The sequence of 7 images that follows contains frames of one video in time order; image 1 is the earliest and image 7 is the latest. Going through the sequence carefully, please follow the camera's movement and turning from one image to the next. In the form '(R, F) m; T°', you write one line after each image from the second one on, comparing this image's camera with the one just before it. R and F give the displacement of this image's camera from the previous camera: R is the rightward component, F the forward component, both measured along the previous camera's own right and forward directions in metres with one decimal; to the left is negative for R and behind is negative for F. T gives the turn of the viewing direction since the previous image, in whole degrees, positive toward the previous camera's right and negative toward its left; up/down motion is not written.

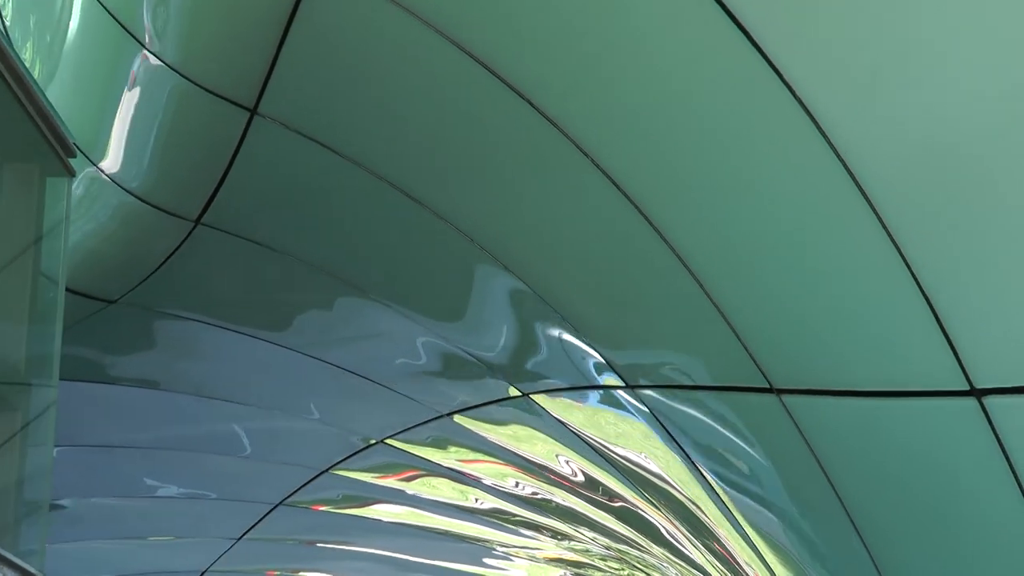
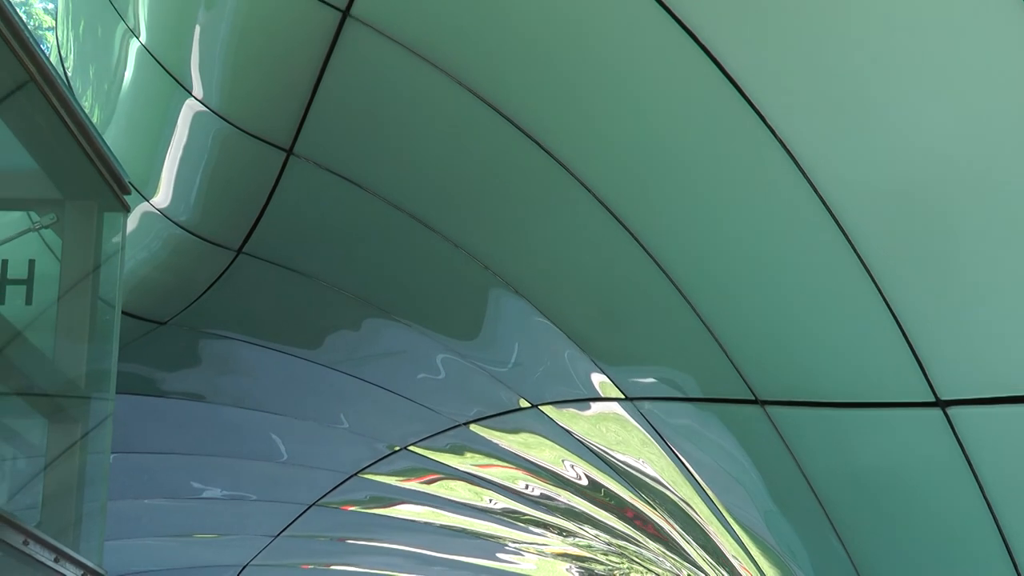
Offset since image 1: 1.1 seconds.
(0.0, -0.8) m; -1°
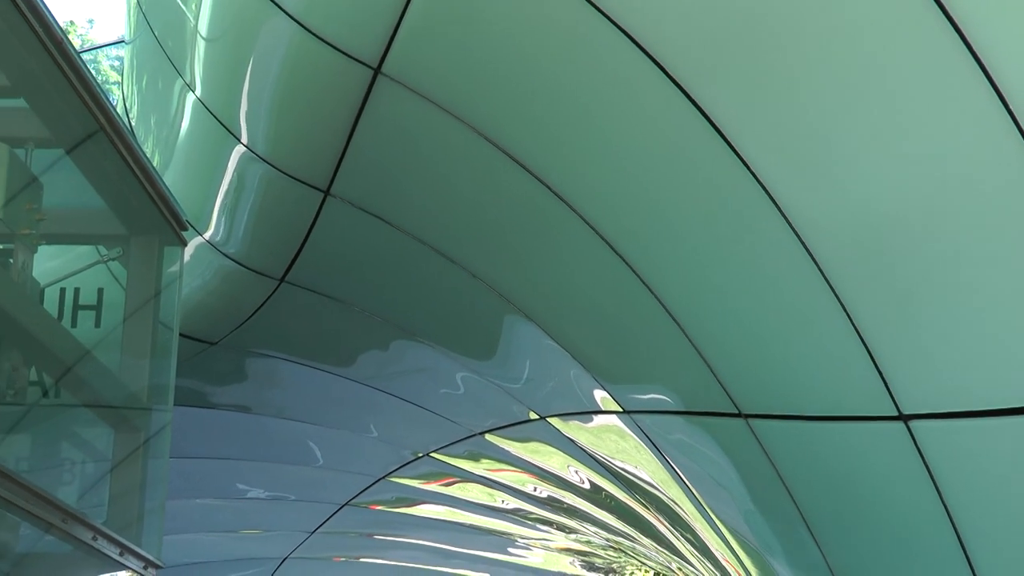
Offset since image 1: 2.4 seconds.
(0.0, -1.0) m; -1°
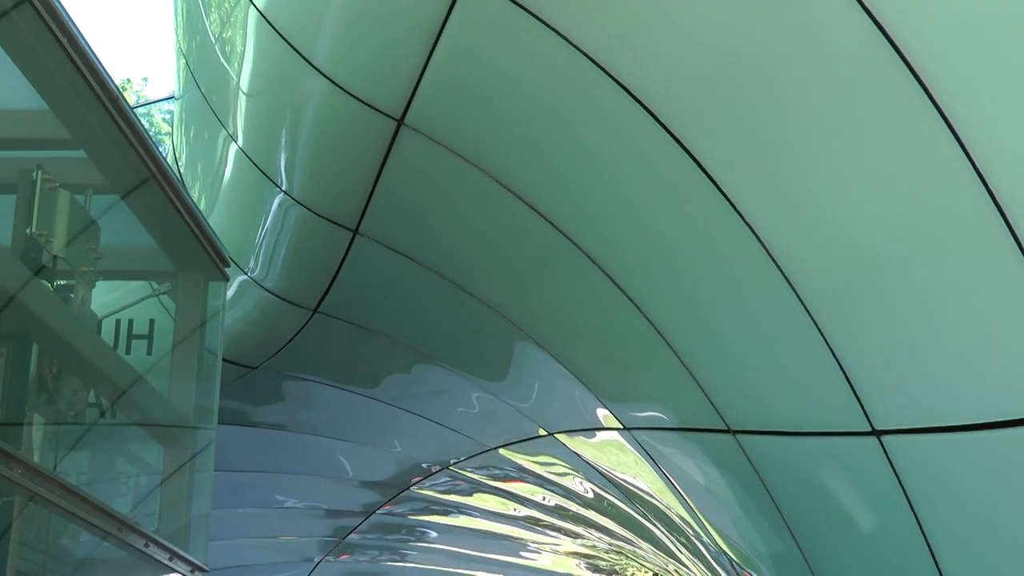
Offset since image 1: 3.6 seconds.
(0.0, -1.0) m; 0°
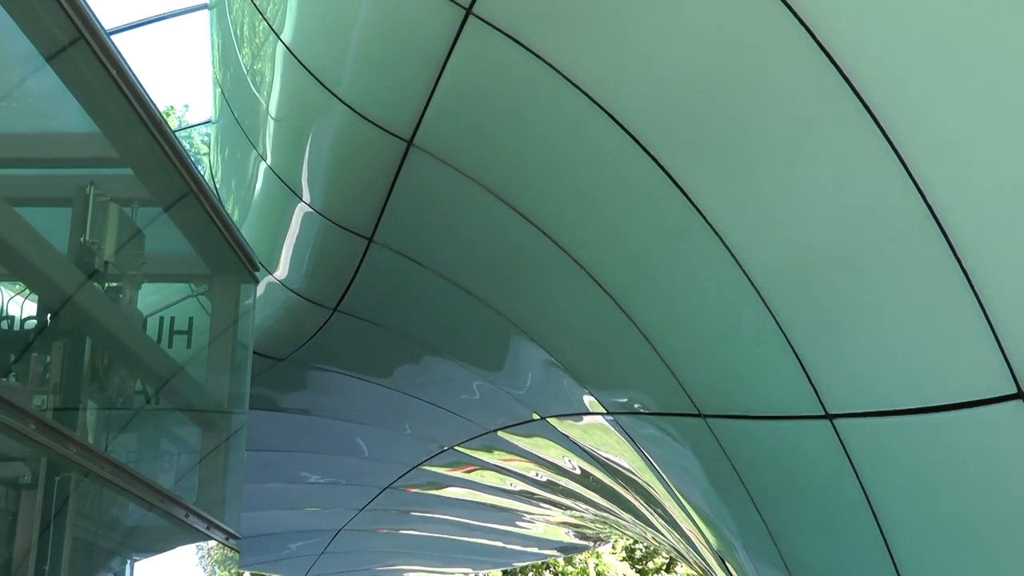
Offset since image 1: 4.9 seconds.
(+0.1, -1.3) m; 0°
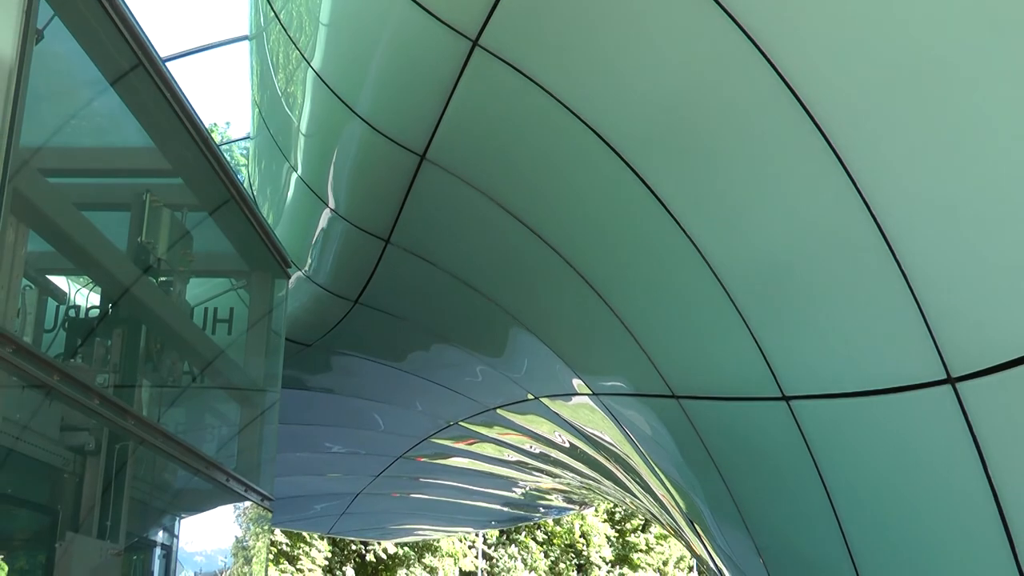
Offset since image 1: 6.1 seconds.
(+0.4, -1.6) m; -2°
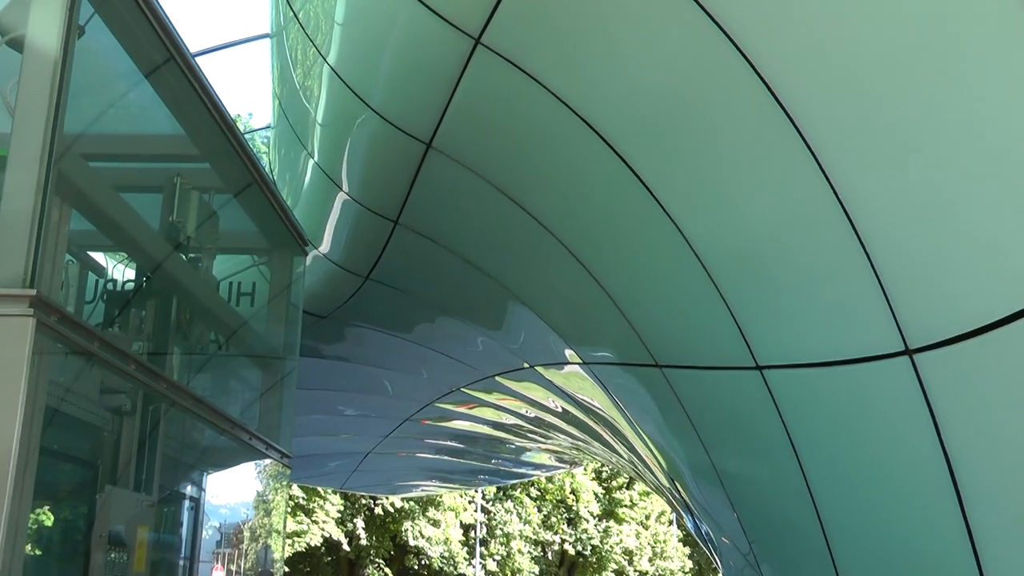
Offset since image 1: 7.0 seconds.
(+0.3, -1.1) m; -1°
